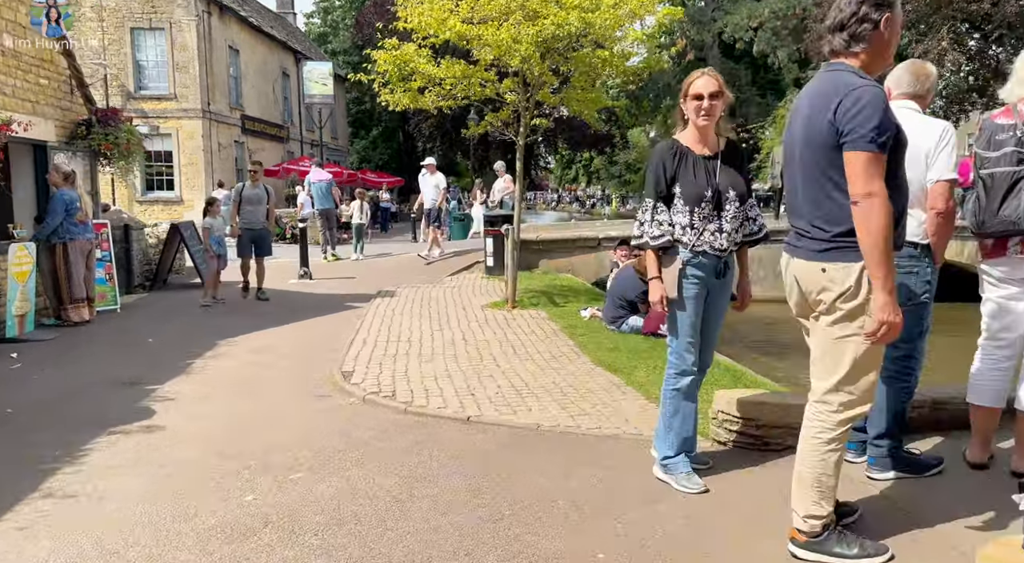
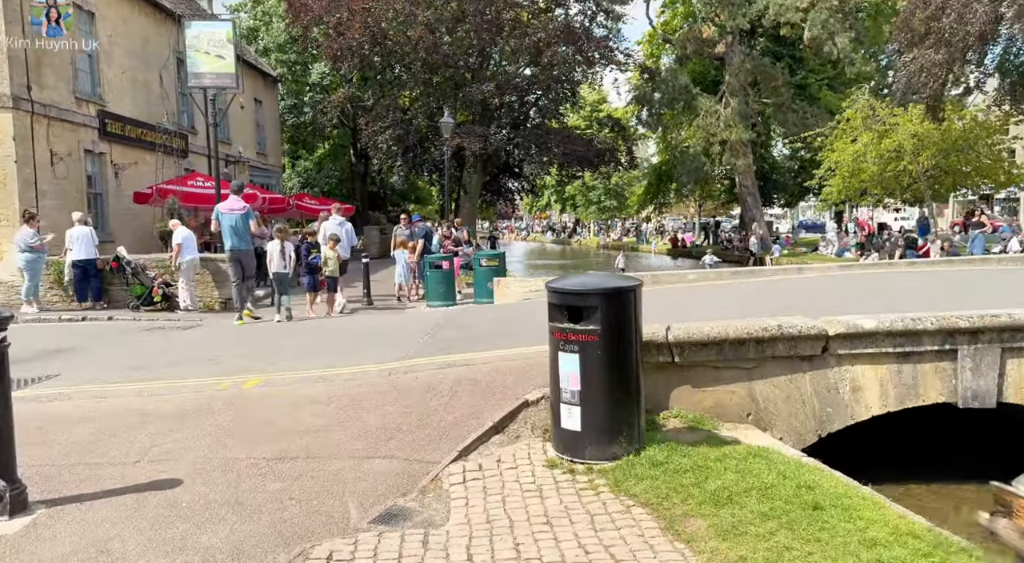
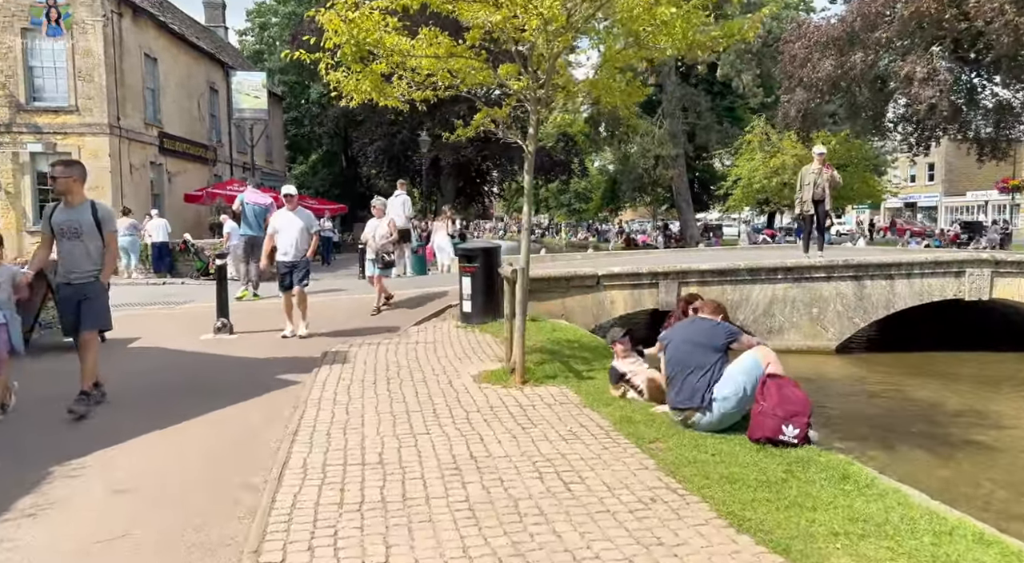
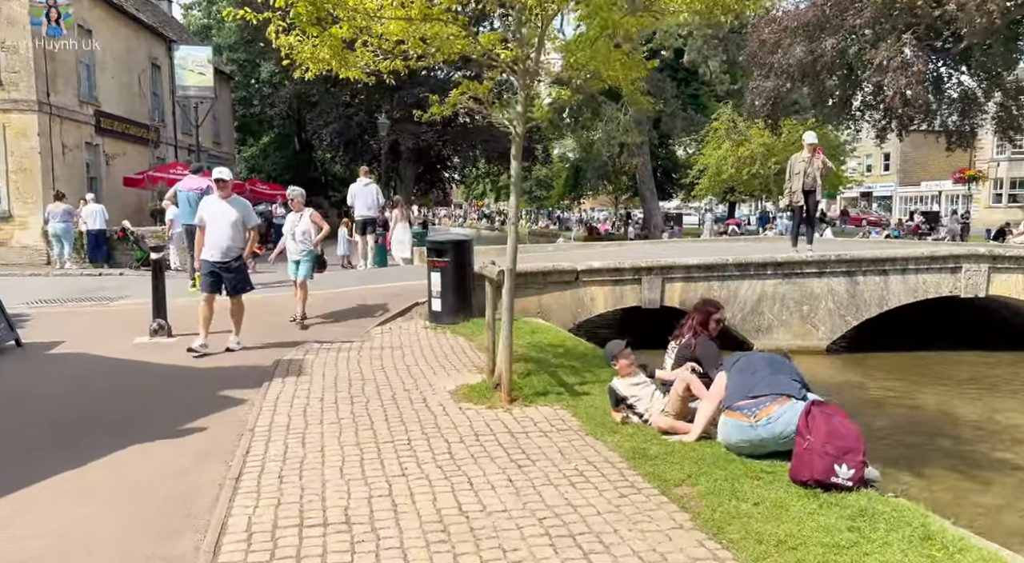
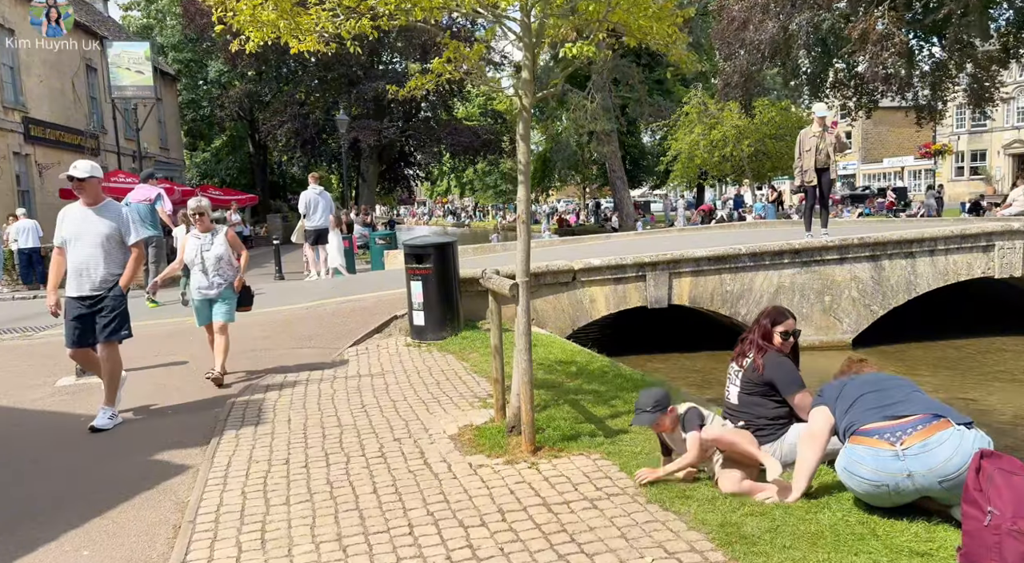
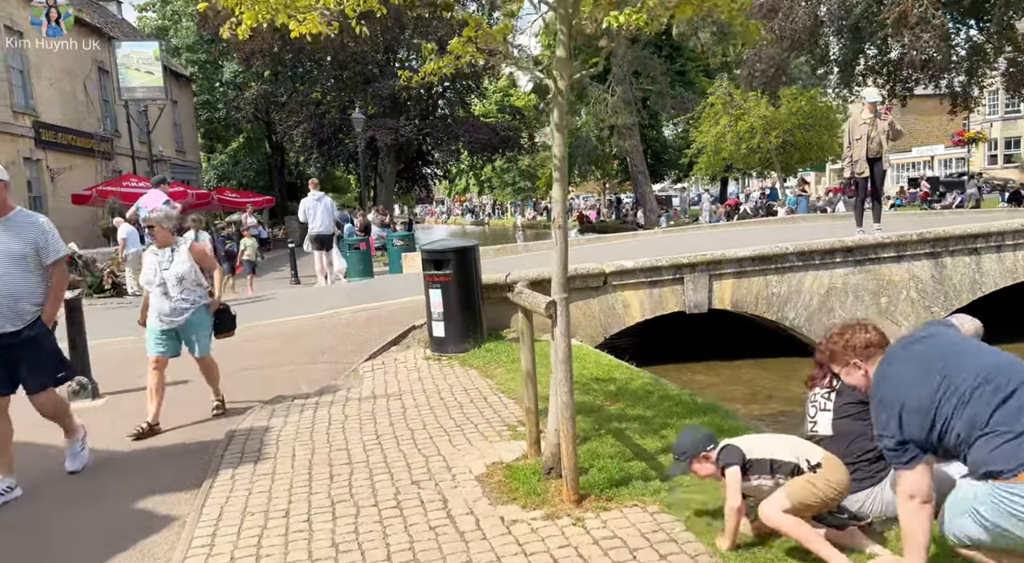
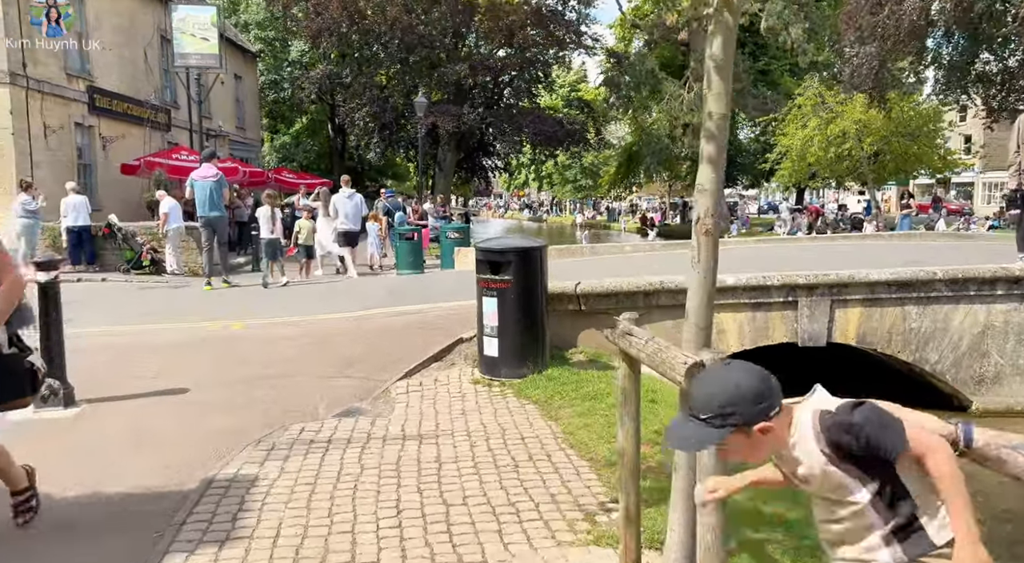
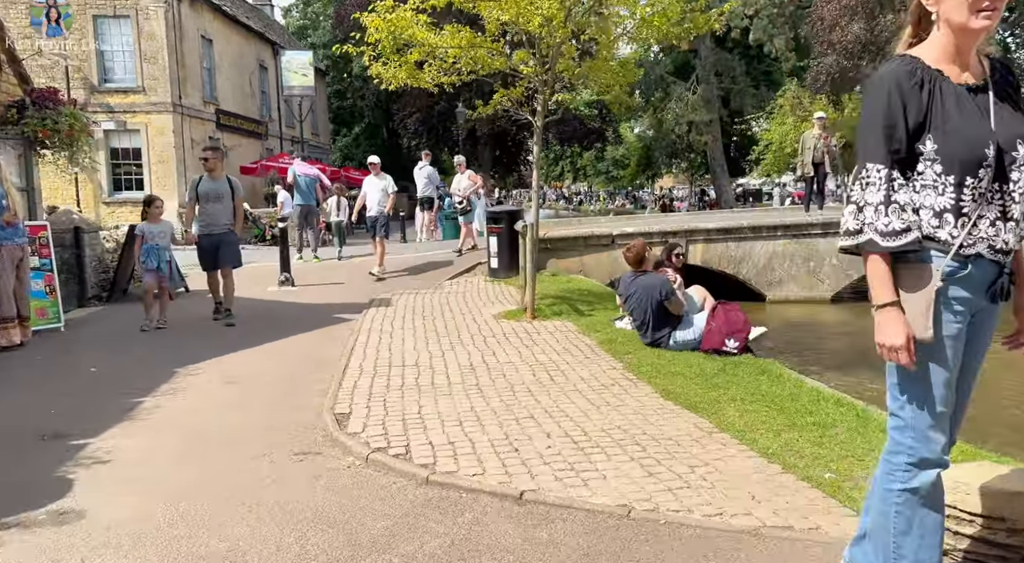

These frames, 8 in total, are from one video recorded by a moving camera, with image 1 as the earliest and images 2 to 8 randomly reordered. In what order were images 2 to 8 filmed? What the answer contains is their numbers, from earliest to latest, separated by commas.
8, 3, 4, 5, 6, 7, 2
